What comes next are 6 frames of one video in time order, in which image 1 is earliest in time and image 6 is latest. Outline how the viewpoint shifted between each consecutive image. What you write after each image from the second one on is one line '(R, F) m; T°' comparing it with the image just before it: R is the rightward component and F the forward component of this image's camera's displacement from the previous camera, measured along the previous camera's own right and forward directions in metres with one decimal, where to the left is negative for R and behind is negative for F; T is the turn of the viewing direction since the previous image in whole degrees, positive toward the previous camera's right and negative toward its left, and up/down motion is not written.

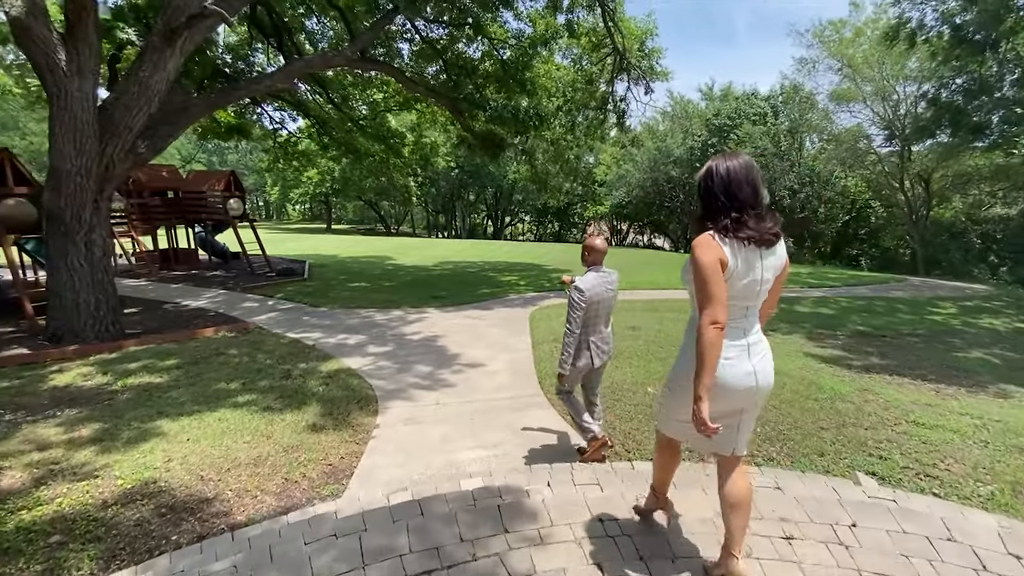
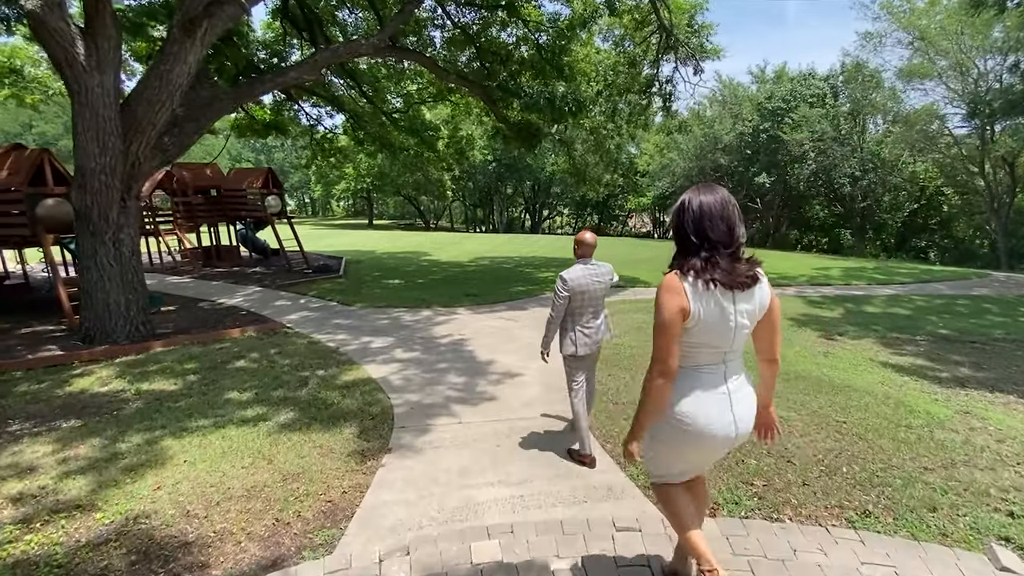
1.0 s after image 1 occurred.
(+0.1, +0.6) m; -5°
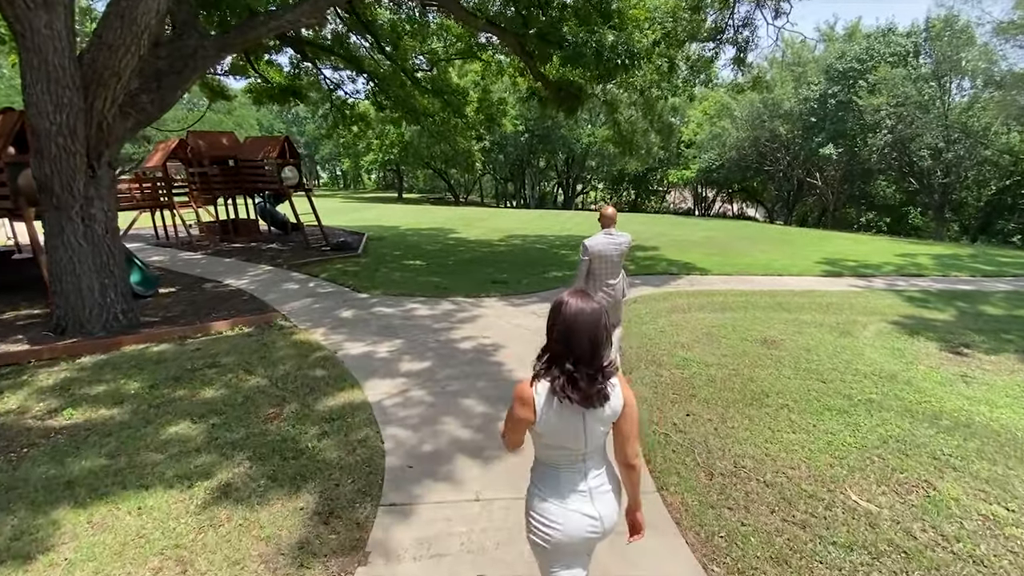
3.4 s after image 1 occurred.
(-0.1, +1.3) m; -3°
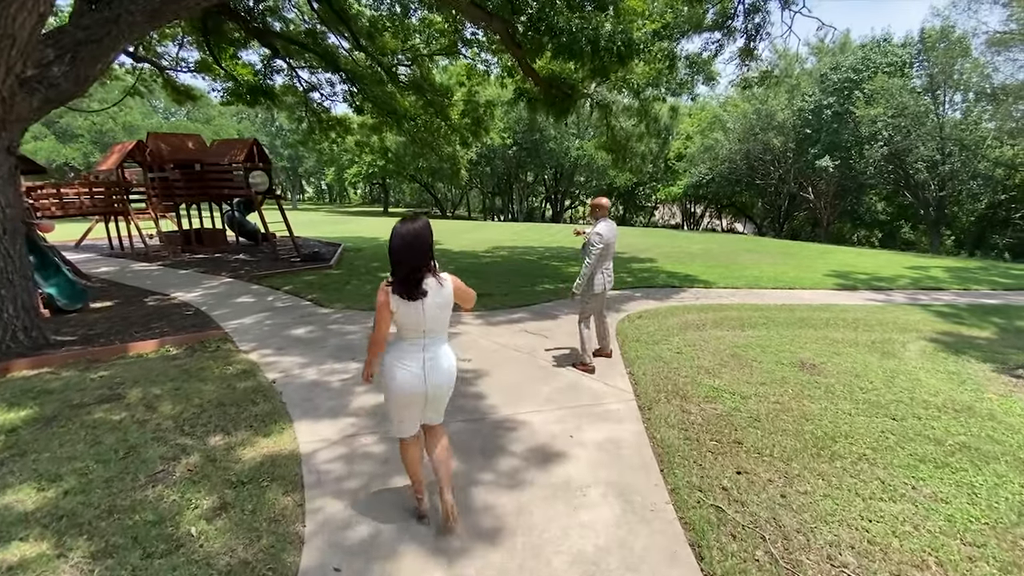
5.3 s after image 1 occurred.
(0.0, +1.0) m; +2°
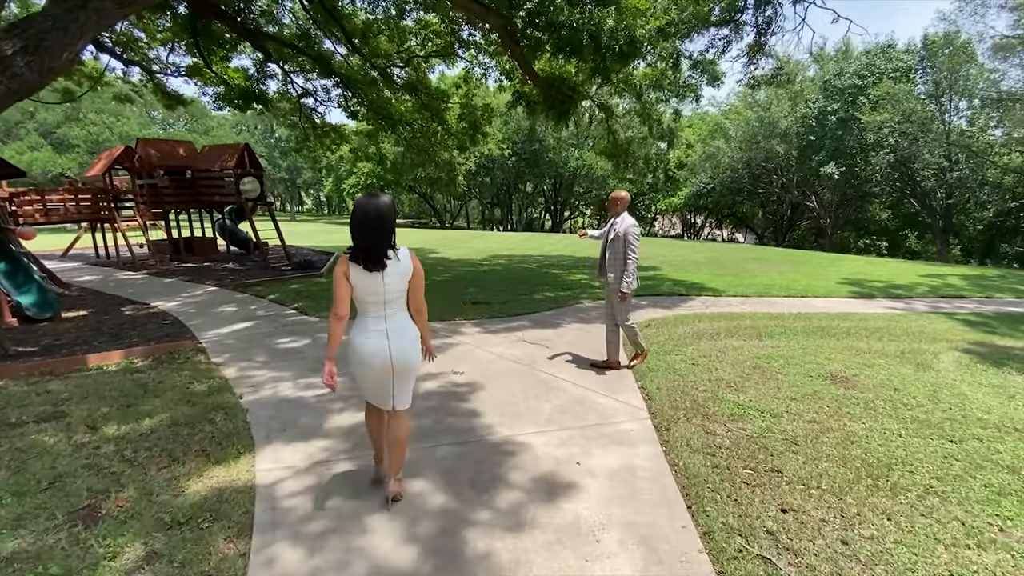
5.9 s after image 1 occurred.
(0.0, +0.4) m; 0°
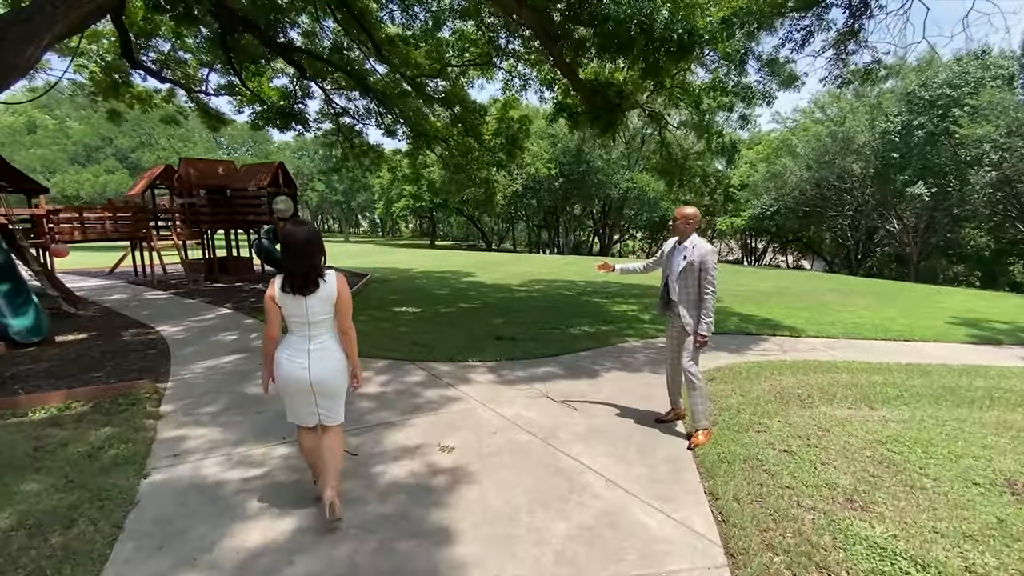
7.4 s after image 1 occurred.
(+0.2, +1.1) m; -6°
